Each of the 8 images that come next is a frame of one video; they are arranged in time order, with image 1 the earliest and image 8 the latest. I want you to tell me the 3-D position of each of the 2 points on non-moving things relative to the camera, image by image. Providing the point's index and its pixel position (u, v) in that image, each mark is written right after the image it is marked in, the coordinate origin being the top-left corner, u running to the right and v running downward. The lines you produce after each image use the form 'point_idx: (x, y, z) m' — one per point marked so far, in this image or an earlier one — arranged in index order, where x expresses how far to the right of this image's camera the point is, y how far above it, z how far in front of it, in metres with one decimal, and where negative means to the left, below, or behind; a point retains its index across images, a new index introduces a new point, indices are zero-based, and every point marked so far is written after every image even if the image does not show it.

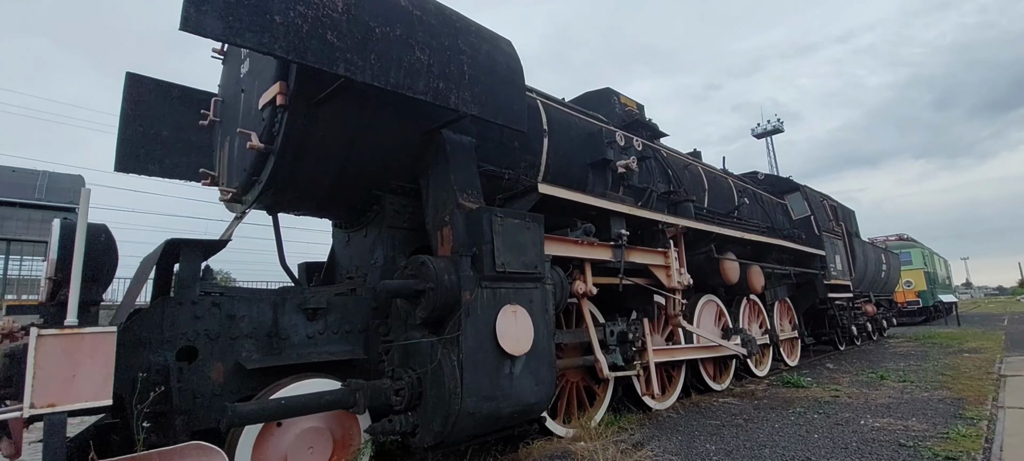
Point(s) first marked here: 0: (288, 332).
0: (-1.4, -0.7, +3.2) m
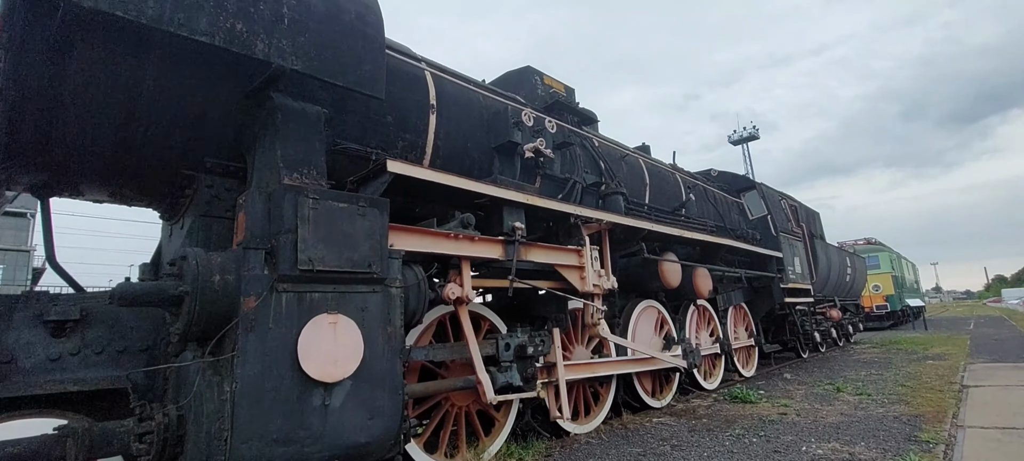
0: (-2.4, -0.6, +2.3) m
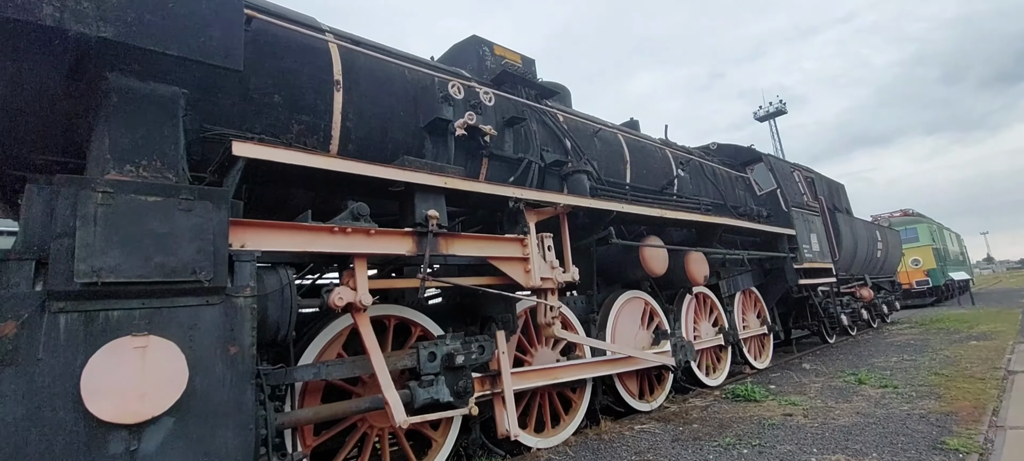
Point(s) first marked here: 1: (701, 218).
0: (-2.9, -0.7, +1.9) m
1: (+2.3, +0.2, +6.0) m
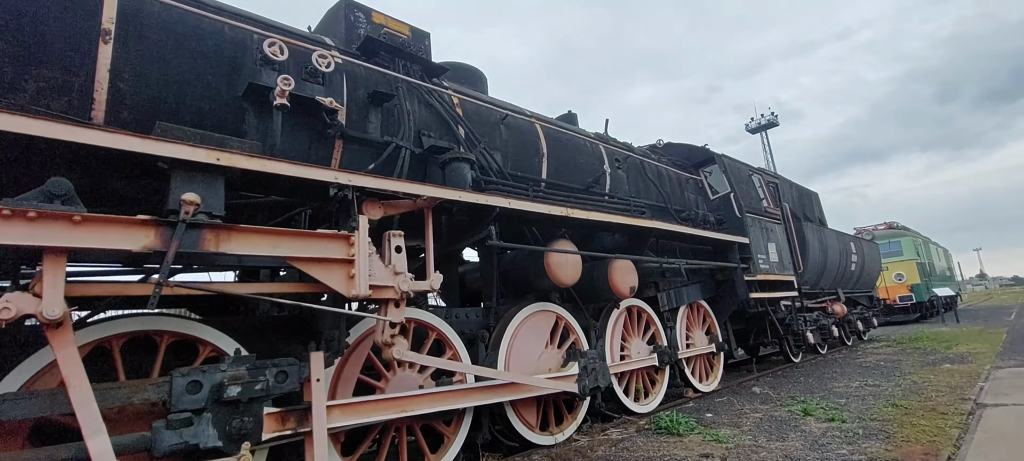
0: (-4.0, -0.6, +1.1) m
1: (+1.2, +0.1, +5.2) m
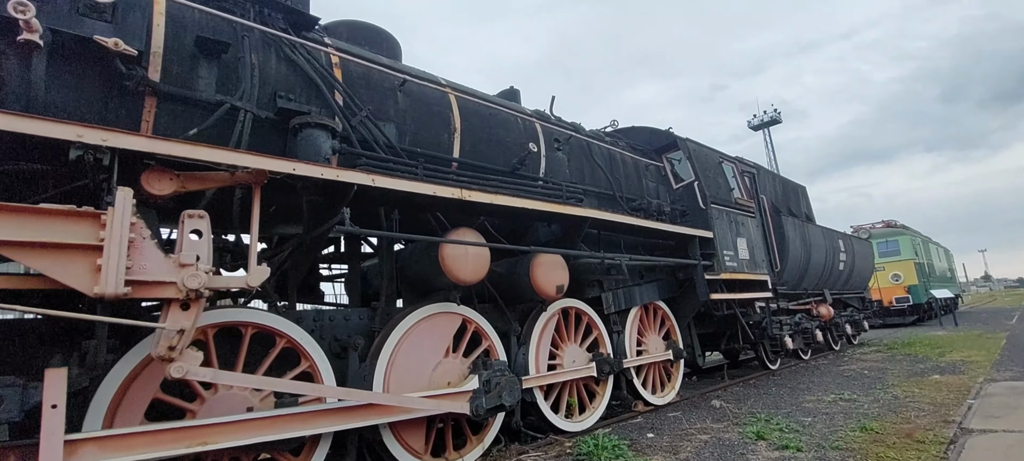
0: (-4.9, -0.4, +0.4) m
1: (+0.4, +0.2, +4.5) m
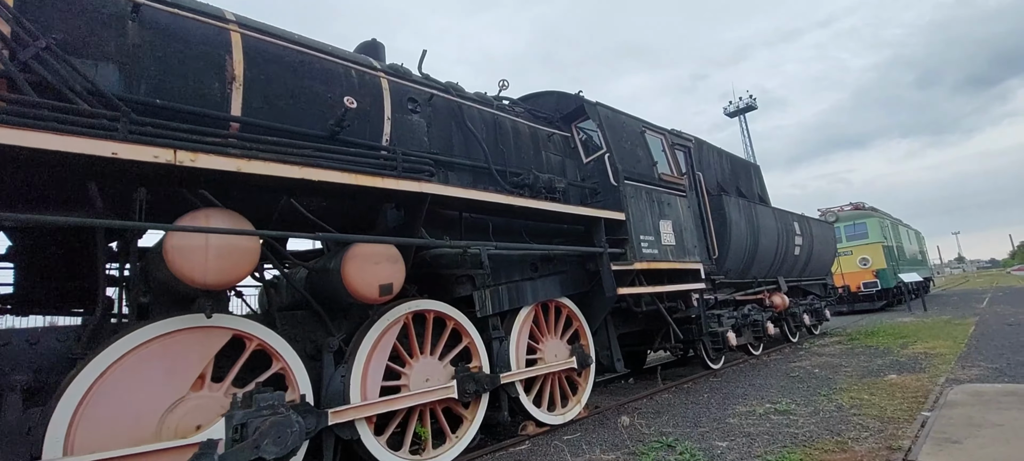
0: (-6.0, -0.5, -0.8) m
1: (-0.9, +0.3, +3.4) m
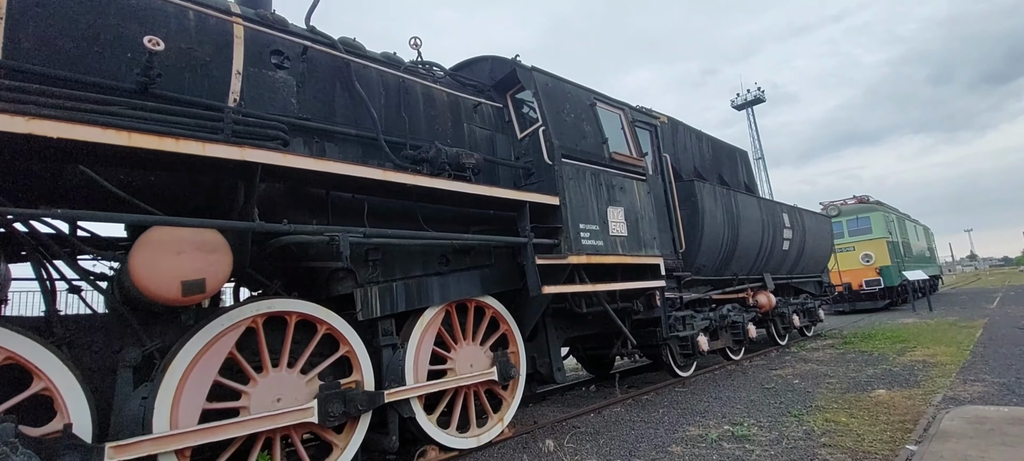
0: (-6.9, -0.4, -1.5) m
1: (-1.7, +0.4, +2.6) m
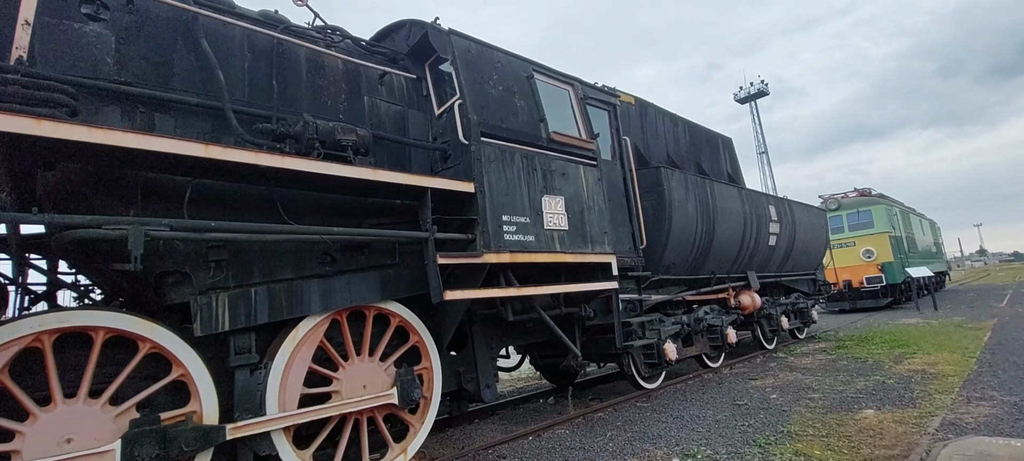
0: (-7.6, -0.4, -2.1) m
1: (-2.4, +0.5, +1.9) m
